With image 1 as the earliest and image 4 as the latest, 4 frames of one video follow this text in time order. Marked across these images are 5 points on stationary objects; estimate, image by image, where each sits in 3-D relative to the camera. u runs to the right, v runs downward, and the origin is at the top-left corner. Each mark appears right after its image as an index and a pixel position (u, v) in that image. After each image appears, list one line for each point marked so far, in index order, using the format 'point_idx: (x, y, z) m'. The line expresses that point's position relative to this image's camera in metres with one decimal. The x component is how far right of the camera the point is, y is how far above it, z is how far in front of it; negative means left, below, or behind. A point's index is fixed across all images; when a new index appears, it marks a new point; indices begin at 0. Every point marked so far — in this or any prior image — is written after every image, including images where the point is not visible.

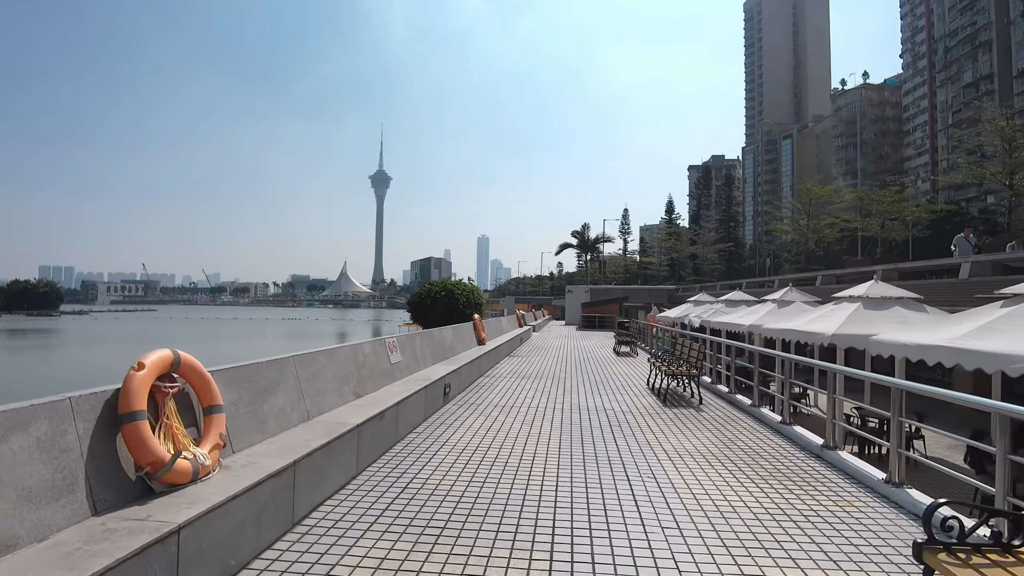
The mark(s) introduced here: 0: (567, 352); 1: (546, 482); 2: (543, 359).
0: (+1.7, -2.0, +17.2) m
1: (+0.3, -1.8, +4.8) m
2: (+0.8, -2.0, +15.0) m
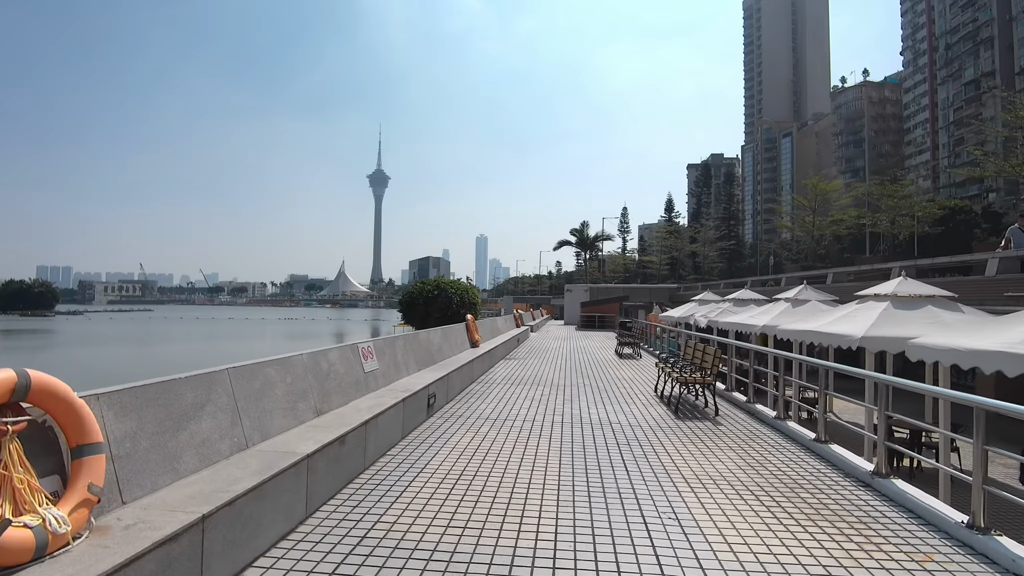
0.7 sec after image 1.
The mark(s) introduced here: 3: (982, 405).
0: (+1.6, -2.0, +16.8) m
1: (+0.2, -1.7, +4.4) m
2: (+0.8, -1.9, +14.6) m
3: (+2.8, -0.7, +3.4) m
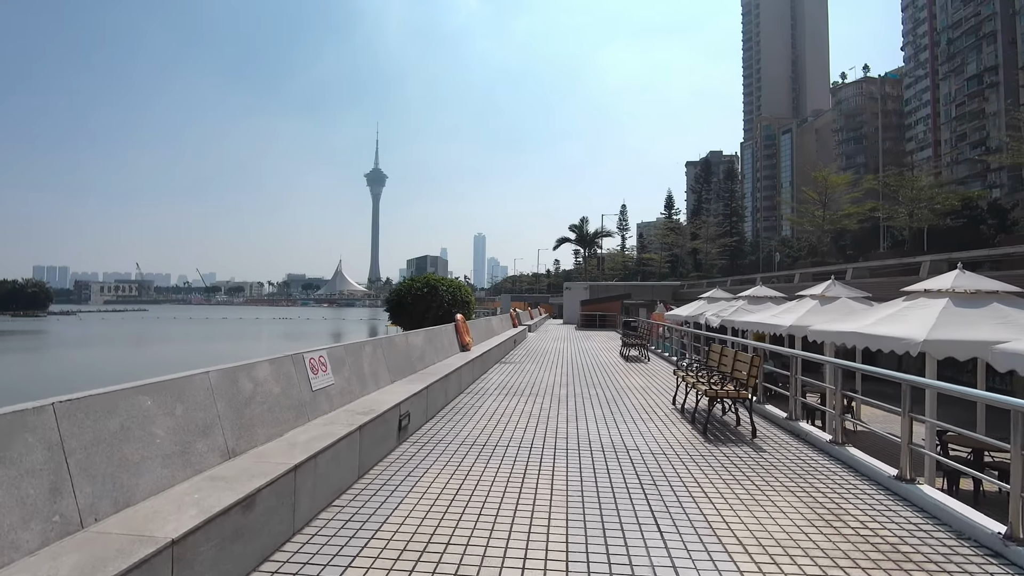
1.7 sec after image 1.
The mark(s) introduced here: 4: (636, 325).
0: (+1.5, -1.9, +16.2) m
1: (+0.2, -1.7, +3.8) m
2: (+0.7, -1.9, +14.0) m
3: (+2.7, -0.7, +2.8) m
4: (+4.1, -1.2, +19.1) m
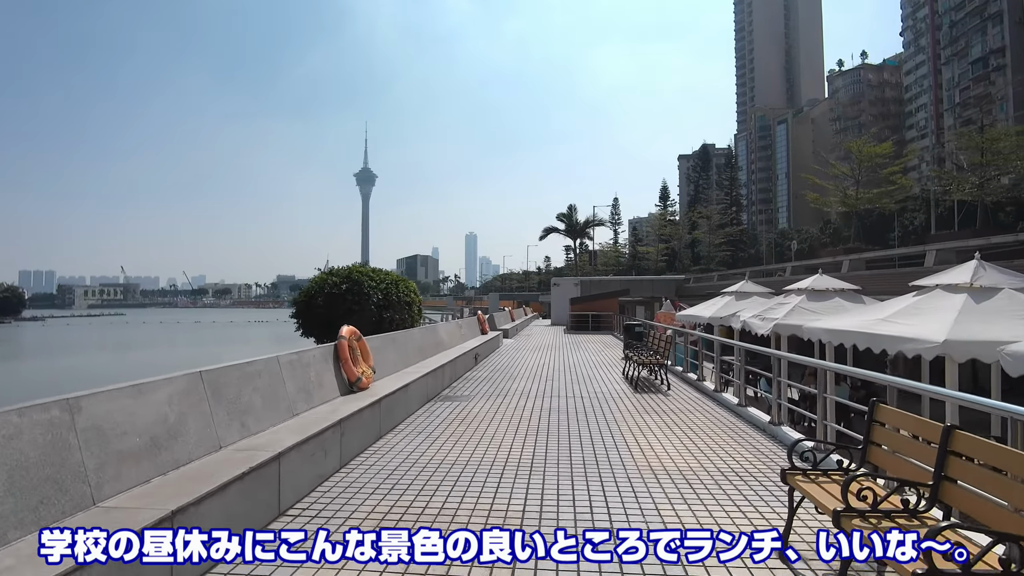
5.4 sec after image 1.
0: (+1.0, -1.8, +14.0) m
1: (-0.1, -1.7, +1.6) m
2: (+0.2, -1.8, +11.8) m
3: (+2.4, -0.6, +0.6) m
4: (+3.5, -1.1, +16.9) m
